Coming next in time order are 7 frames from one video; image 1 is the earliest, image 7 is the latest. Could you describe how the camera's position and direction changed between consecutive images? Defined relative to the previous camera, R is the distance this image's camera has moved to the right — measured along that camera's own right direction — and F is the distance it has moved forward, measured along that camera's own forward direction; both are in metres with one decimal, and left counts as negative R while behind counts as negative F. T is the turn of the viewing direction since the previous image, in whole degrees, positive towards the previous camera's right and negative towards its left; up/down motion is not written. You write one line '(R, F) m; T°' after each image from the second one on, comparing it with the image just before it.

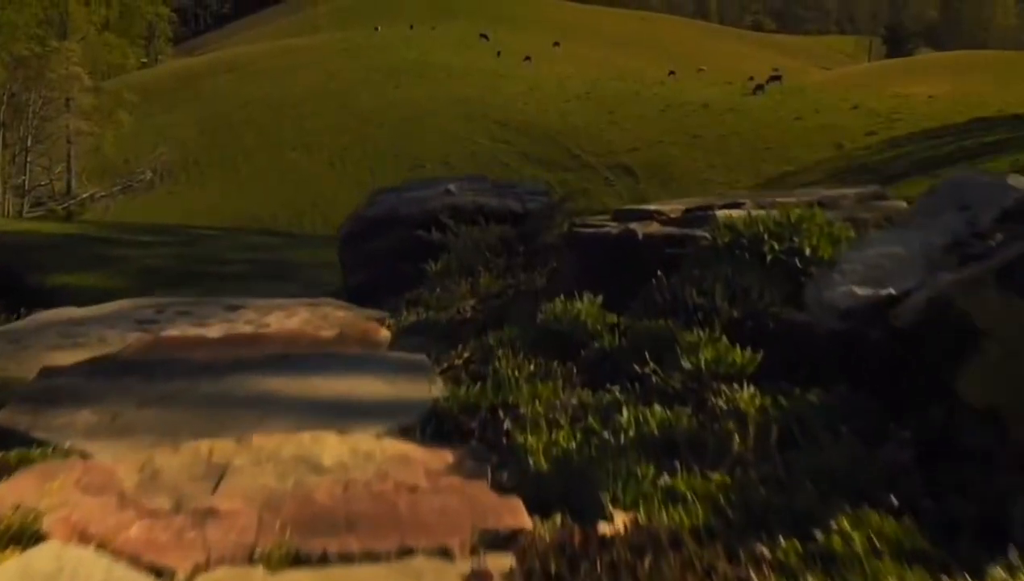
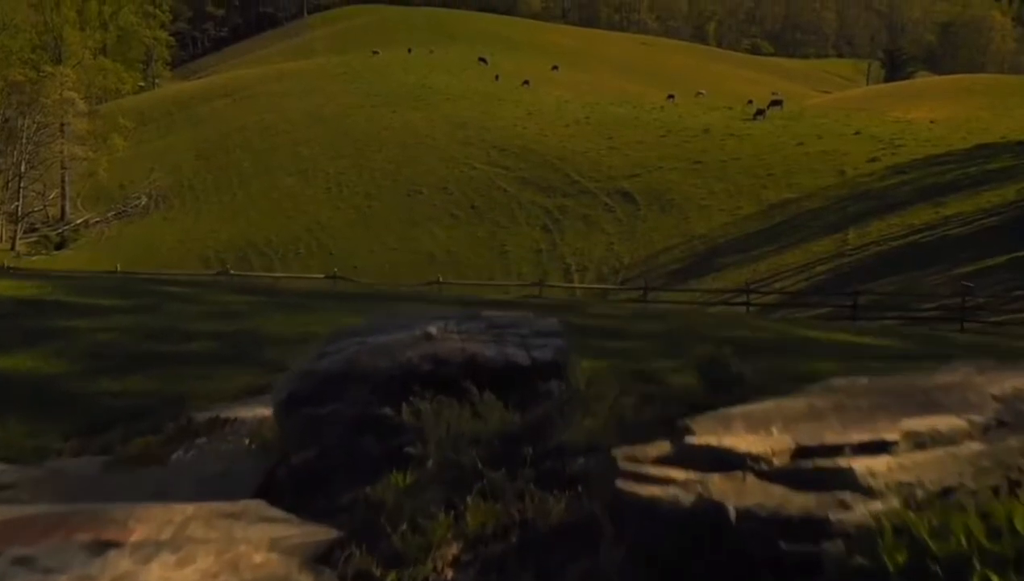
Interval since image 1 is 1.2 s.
(0.0, +1.2) m; 0°
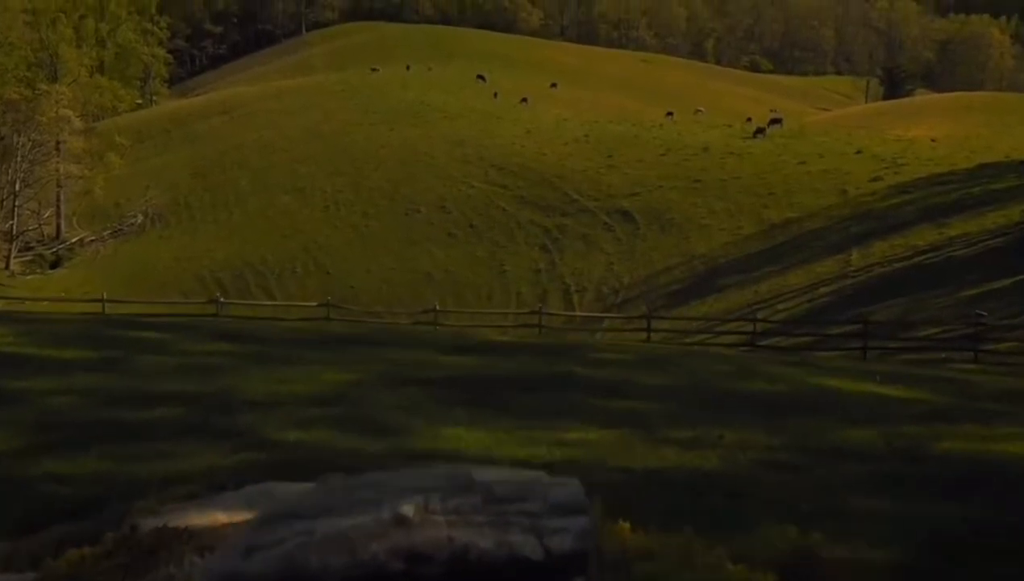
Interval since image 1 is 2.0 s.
(0.0, +0.9) m; 0°
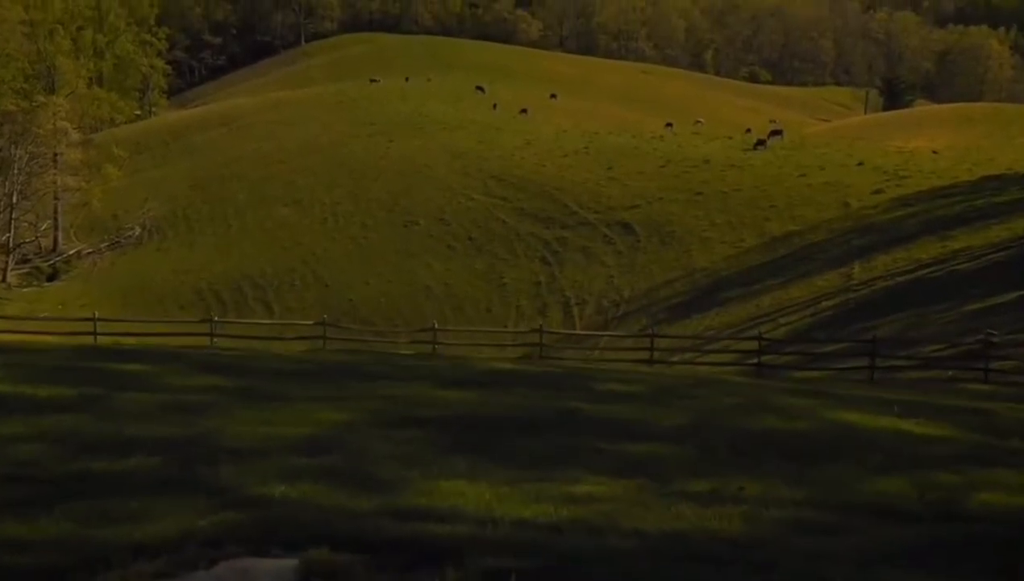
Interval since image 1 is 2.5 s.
(0.0, +0.6) m; 0°
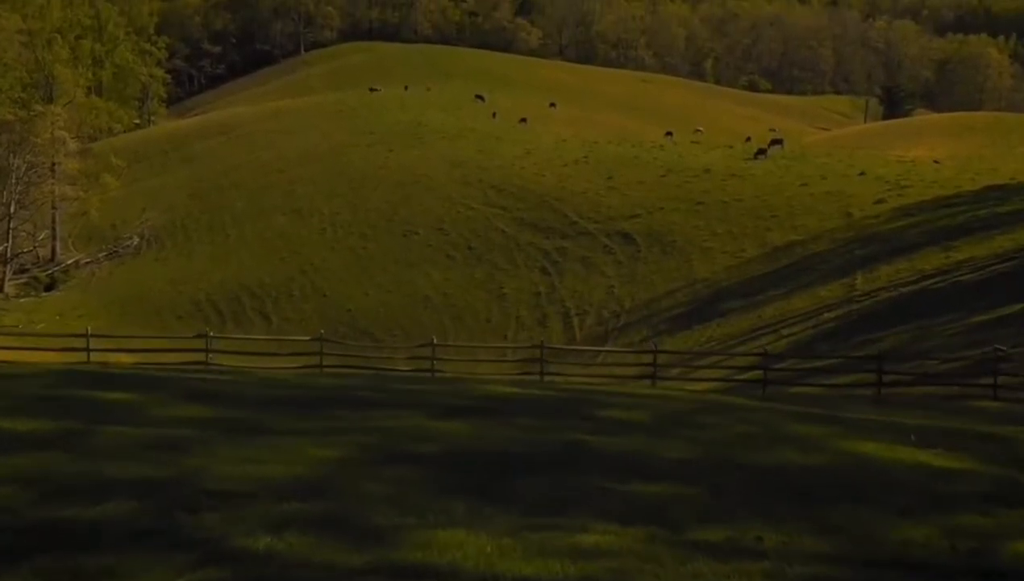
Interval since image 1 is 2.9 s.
(0.0, +0.5) m; 0°
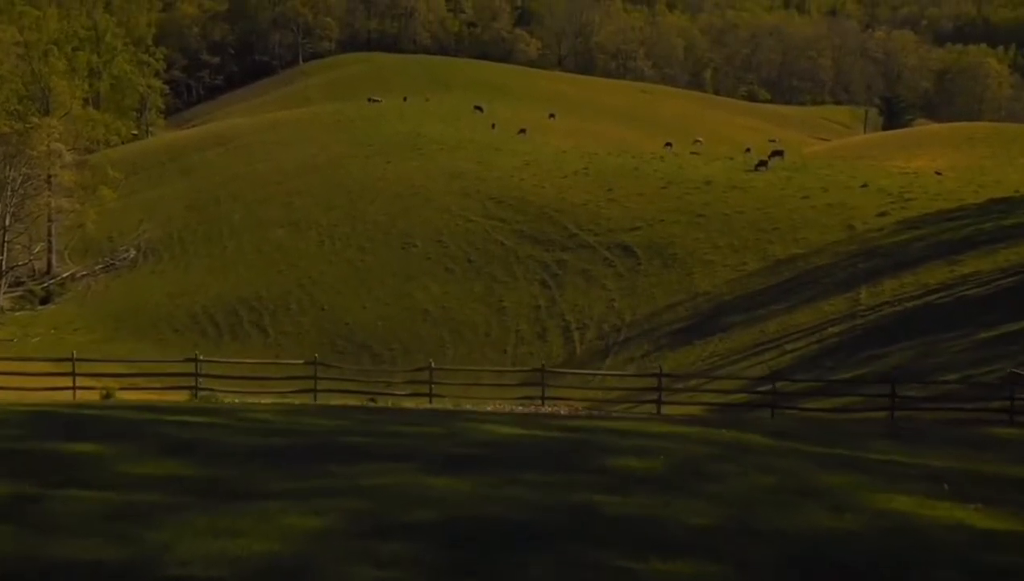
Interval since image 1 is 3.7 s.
(0.0, +0.9) m; 0°
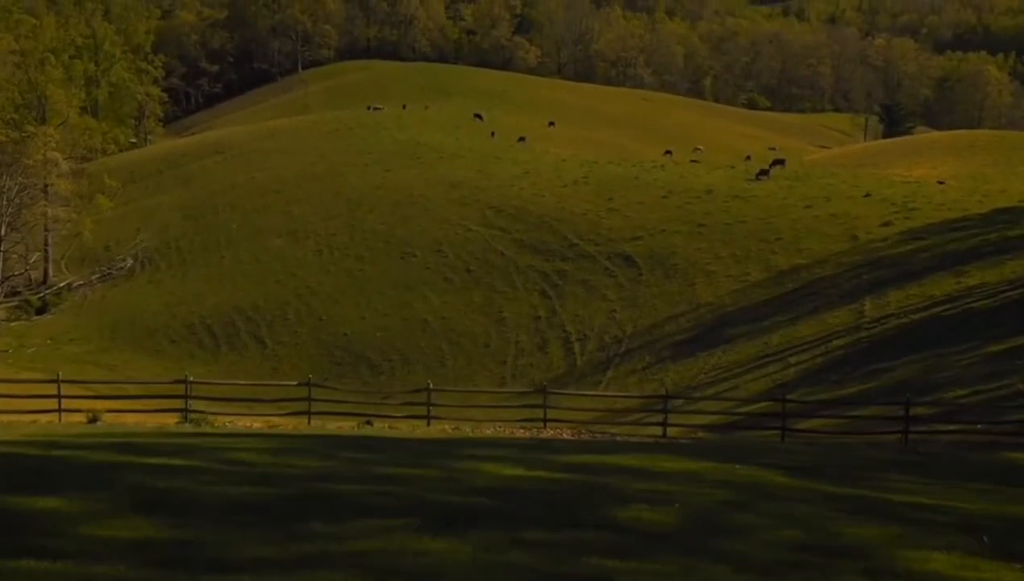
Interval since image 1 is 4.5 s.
(0.0, +0.9) m; 0°
